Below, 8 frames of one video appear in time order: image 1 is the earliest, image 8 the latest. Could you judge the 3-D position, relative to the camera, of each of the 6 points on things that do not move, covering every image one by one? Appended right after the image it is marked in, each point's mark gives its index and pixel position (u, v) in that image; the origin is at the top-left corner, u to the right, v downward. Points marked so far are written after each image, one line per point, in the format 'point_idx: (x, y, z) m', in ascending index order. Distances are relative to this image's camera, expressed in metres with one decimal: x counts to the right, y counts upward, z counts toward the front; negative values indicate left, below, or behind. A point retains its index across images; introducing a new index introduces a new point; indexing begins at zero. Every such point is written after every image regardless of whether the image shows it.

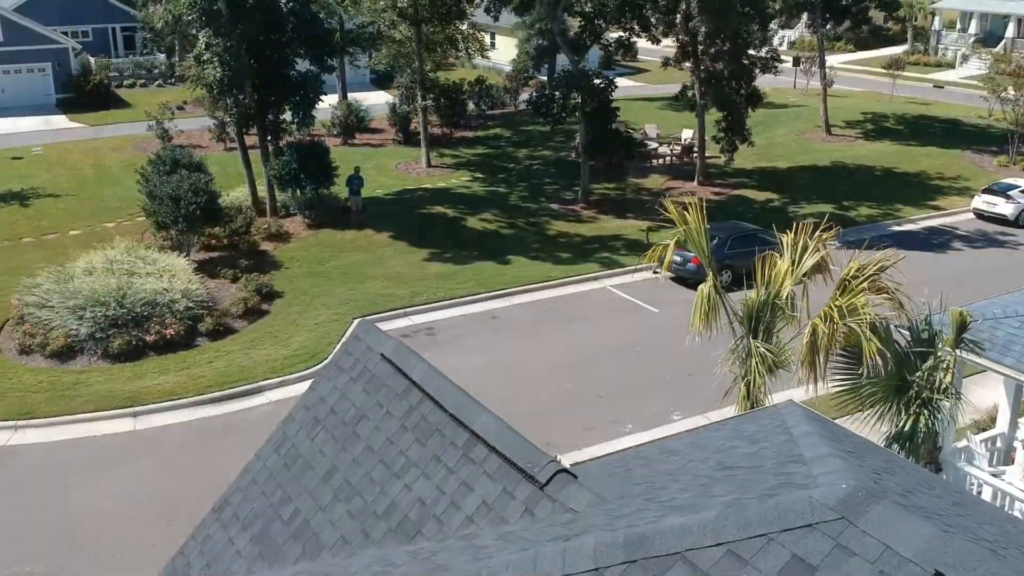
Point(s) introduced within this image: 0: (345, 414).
0: (-0.8, -0.6, +6.1) m
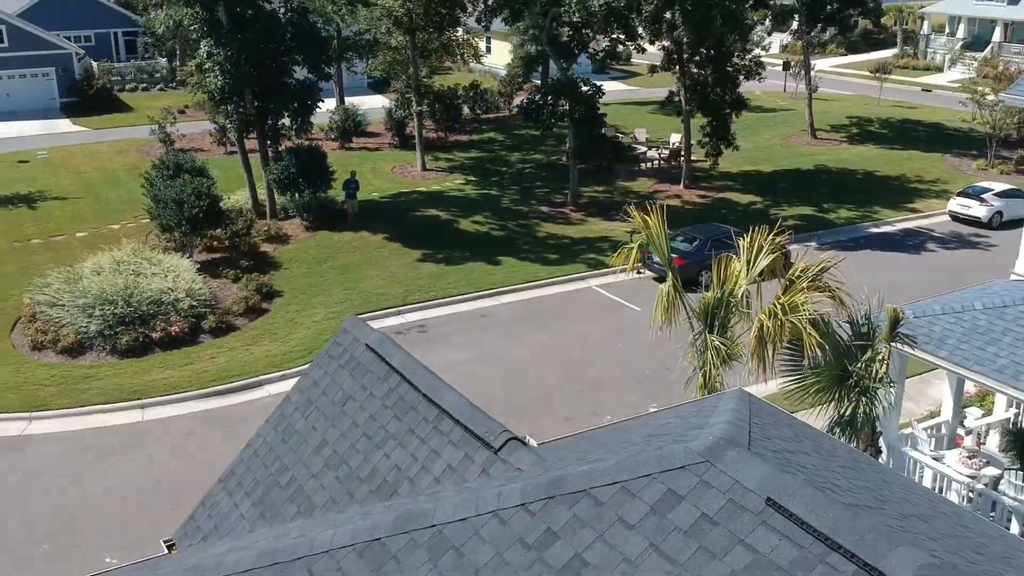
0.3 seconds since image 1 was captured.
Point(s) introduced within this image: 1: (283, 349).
0: (-1.0, -0.6, +7.0) m
1: (-3.2, -0.8, +17.9) m
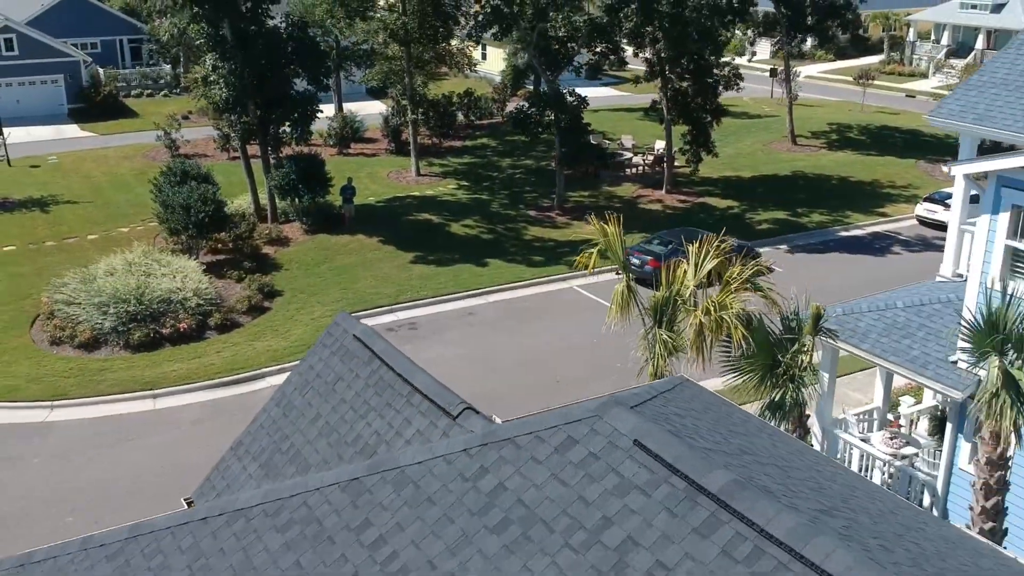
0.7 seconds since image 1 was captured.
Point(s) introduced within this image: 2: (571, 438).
0: (-1.2, -0.6, +8.4) m
1: (-3.5, -0.8, +19.3) m
2: (+0.2, -0.6, +5.7) m
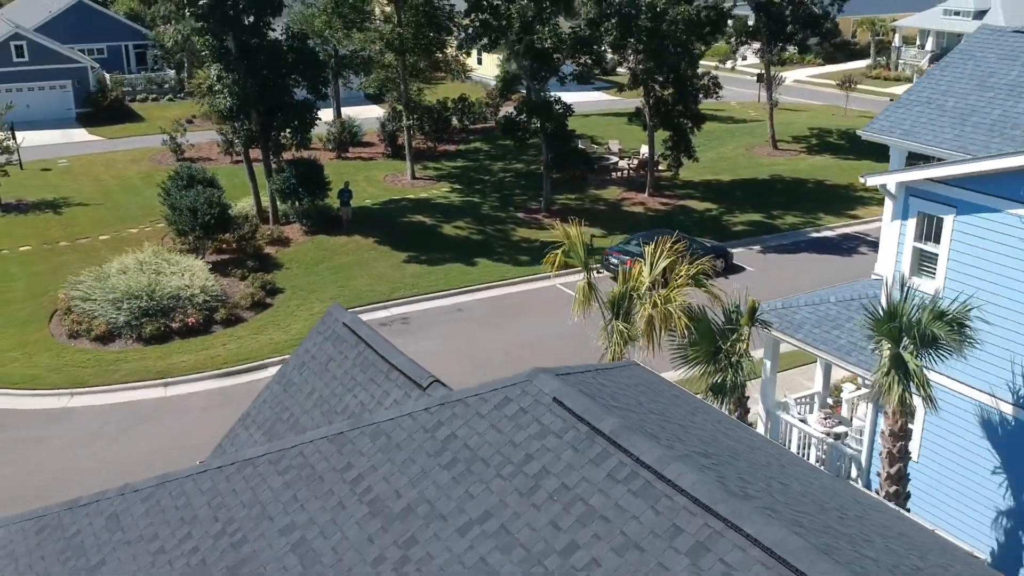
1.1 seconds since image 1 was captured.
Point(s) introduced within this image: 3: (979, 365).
0: (-1.5, -0.5, +9.9) m
1: (-3.7, -0.8, +20.8) m
2: (0.0, -0.6, +7.2) m
3: (+4.1, -0.7, +11.1) m
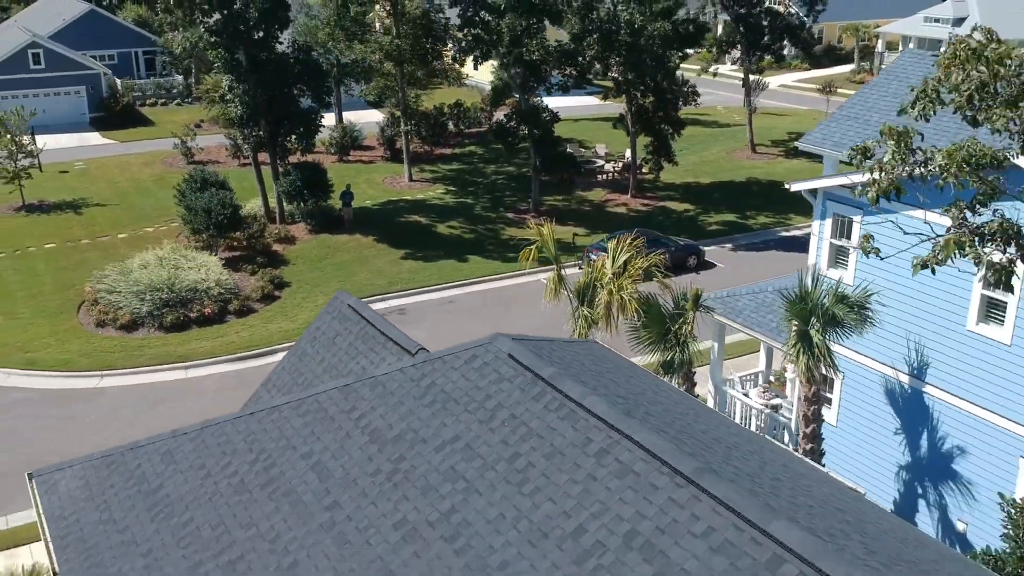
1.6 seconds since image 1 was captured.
0: (-1.7, -0.4, +12.0) m
1: (-4.0, -0.7, +22.9) m
2: (-0.3, -0.5, +9.3) m
3: (+3.9, -0.6, +13.2) m
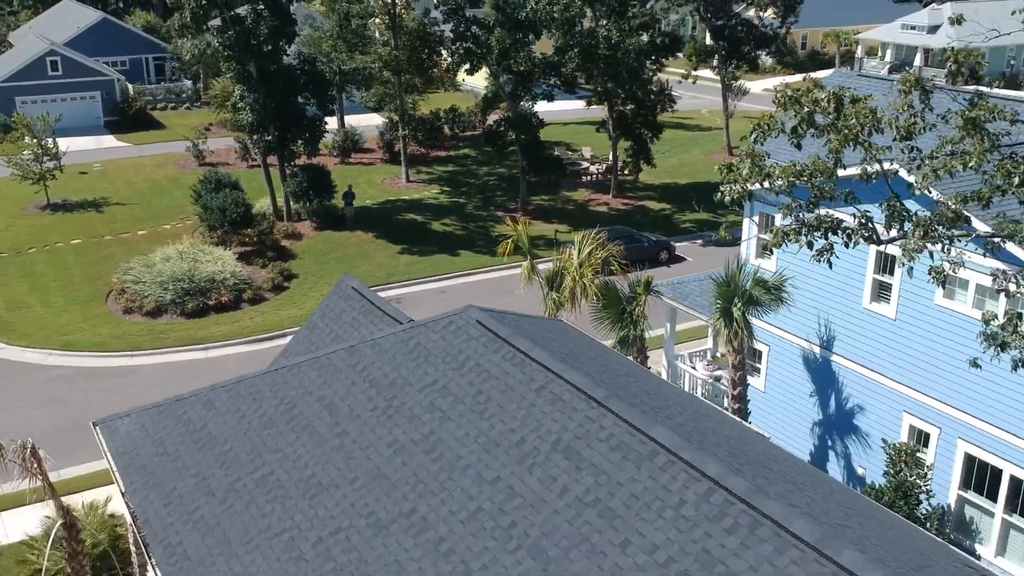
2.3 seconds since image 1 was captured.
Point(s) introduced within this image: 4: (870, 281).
0: (-2.0, -0.2, +14.6) m
1: (-4.2, -0.5, +25.5) m
2: (-0.6, -0.3, +11.9) m
3: (+3.6, -0.4, +15.8) m
4: (+4.1, +0.1, +14.5) m
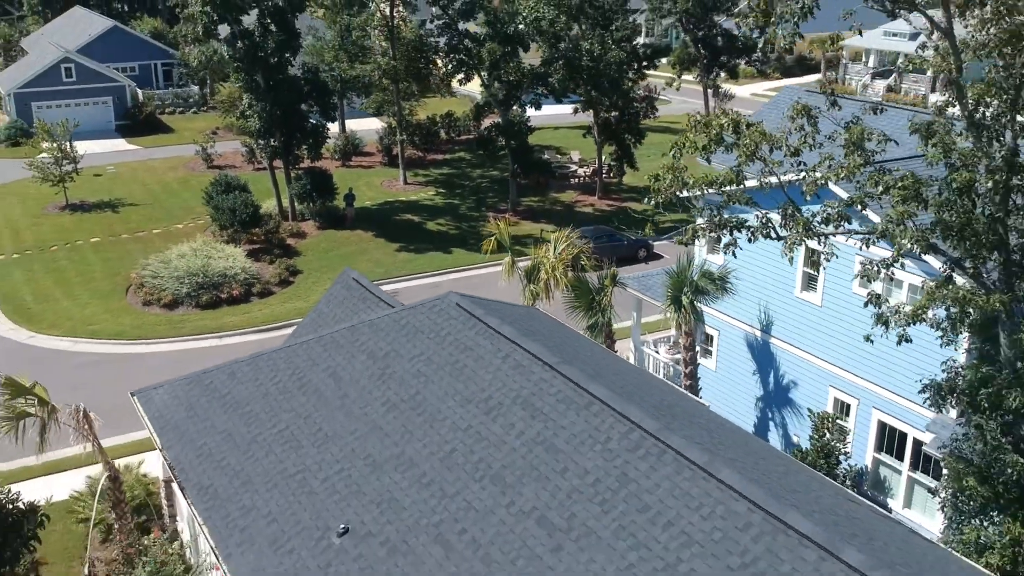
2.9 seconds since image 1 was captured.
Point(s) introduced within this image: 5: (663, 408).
0: (-2.3, -0.1, +16.9) m
1: (-4.5, -0.4, +27.8) m
2: (-0.8, -0.2, +14.2) m
3: (+3.3, -0.3, +18.1) m
4: (+3.8, +0.2, +16.8) m
5: (+1.5, -1.1, +12.1) m
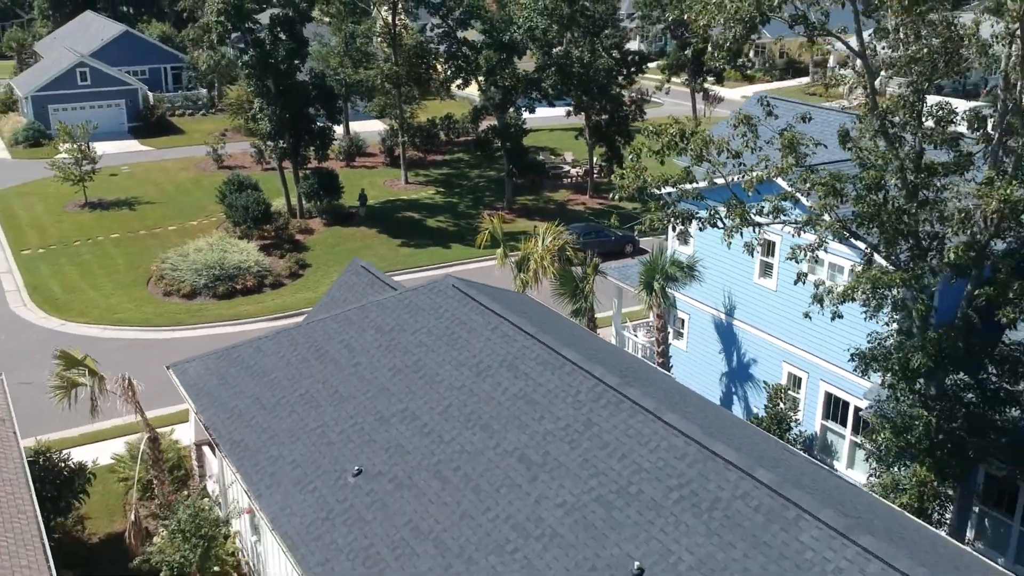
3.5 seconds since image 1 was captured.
0: (-2.4, +0.1, +19.0) m
1: (-4.7, -0.2, +29.9) m
2: (-1.0, 0.0, +16.4) m
3: (+3.2, -0.1, +20.2) m
4: (+3.7, +0.4, +18.9) m
5: (+1.3, -0.9, +14.2) m
